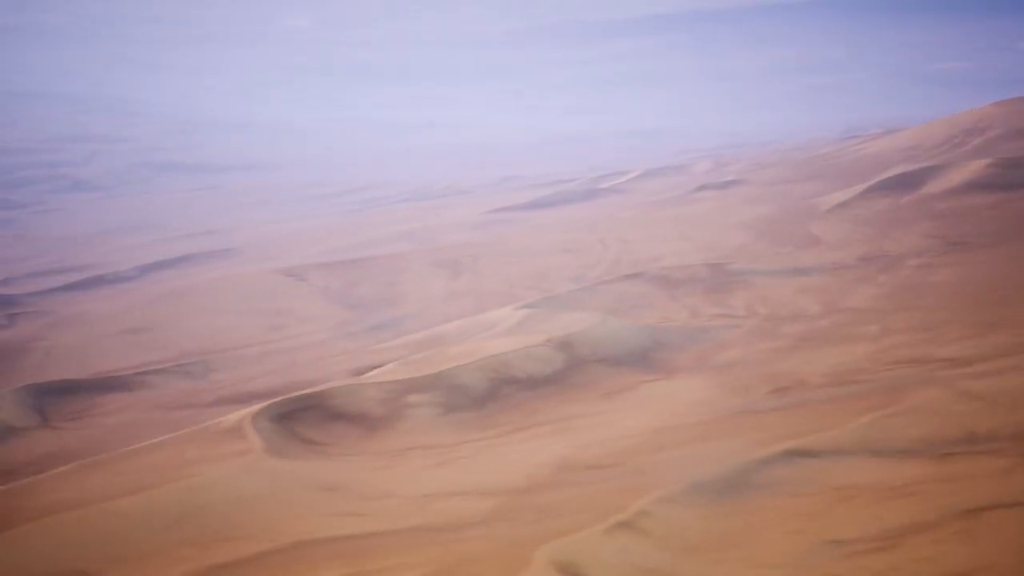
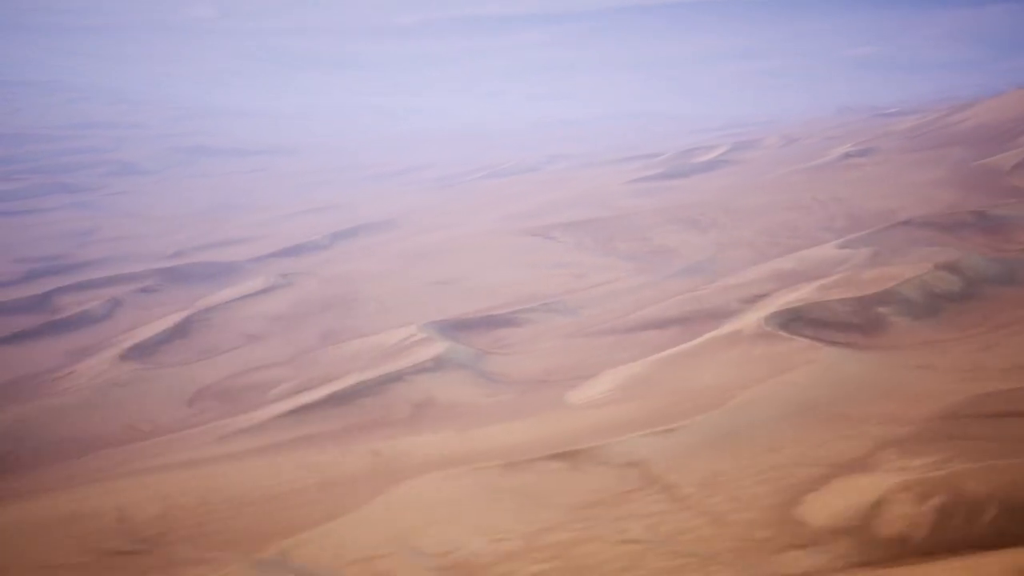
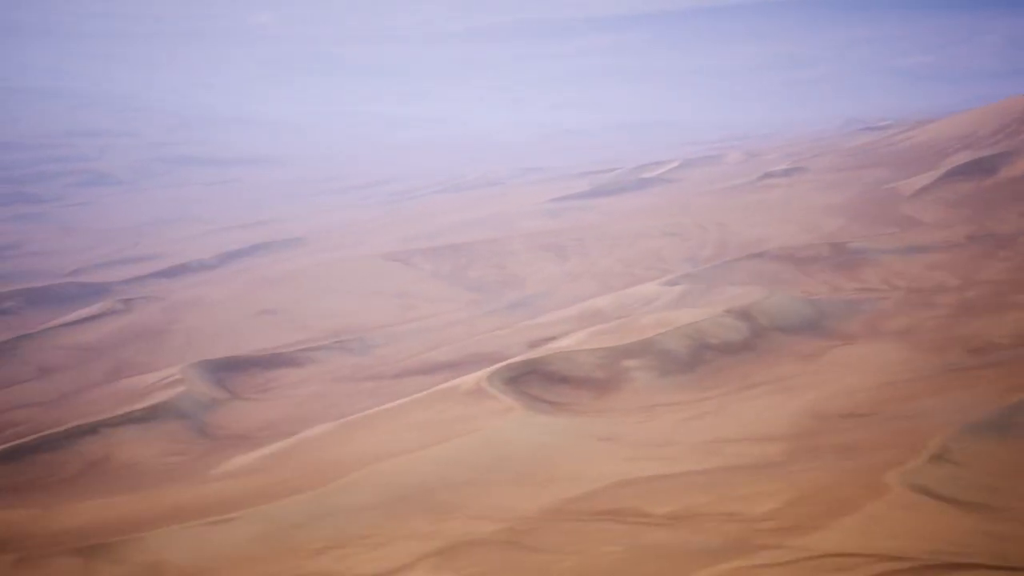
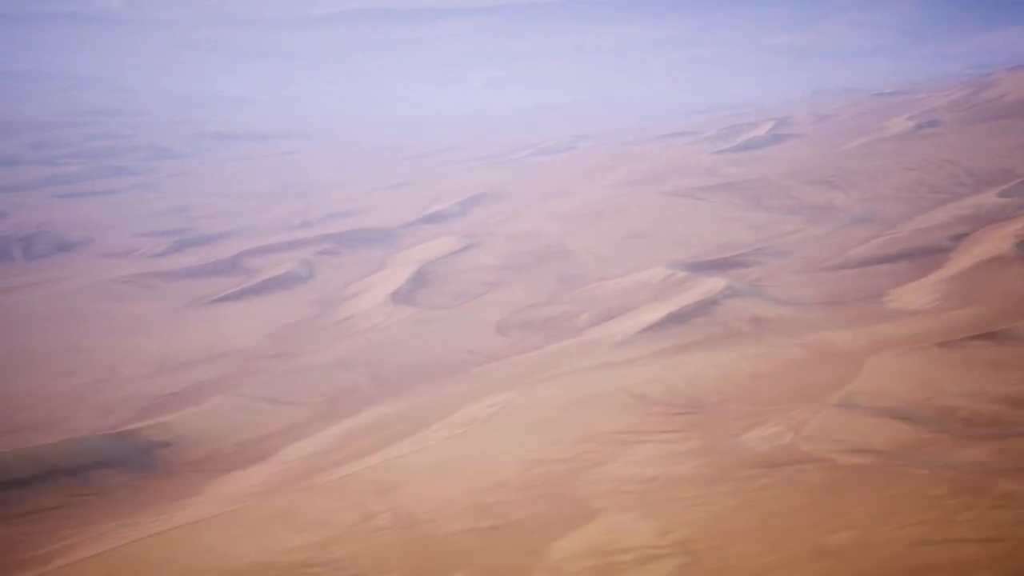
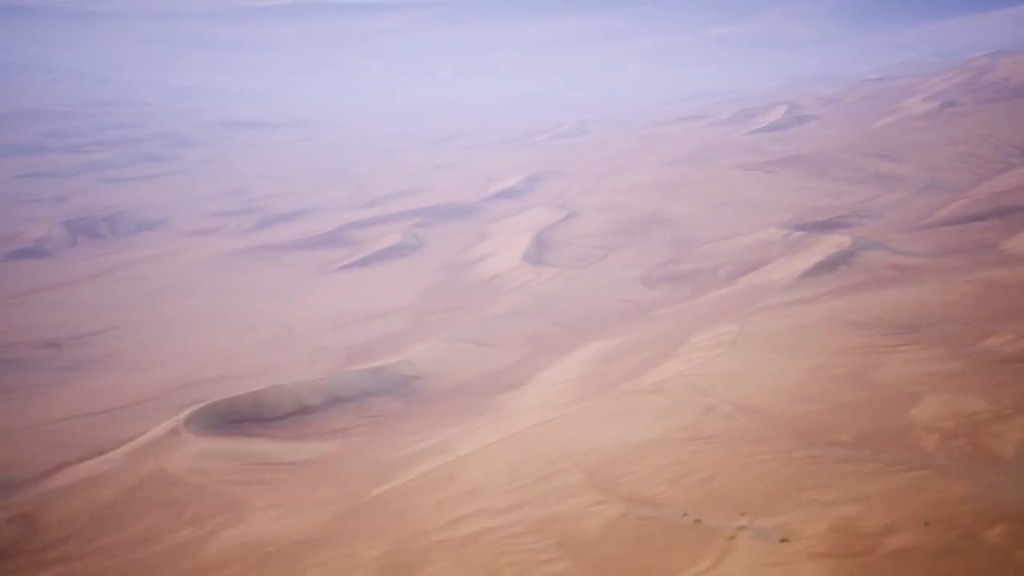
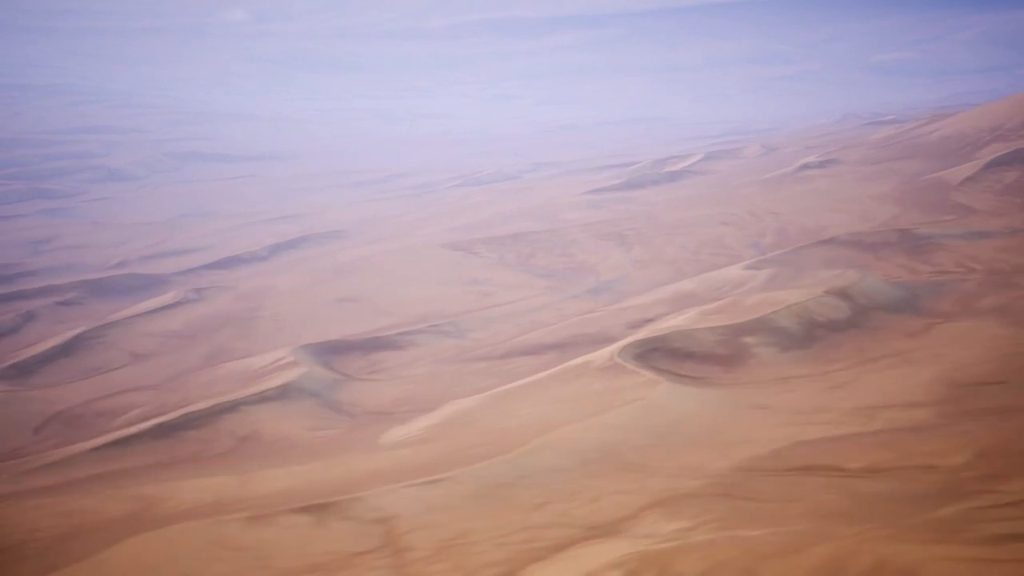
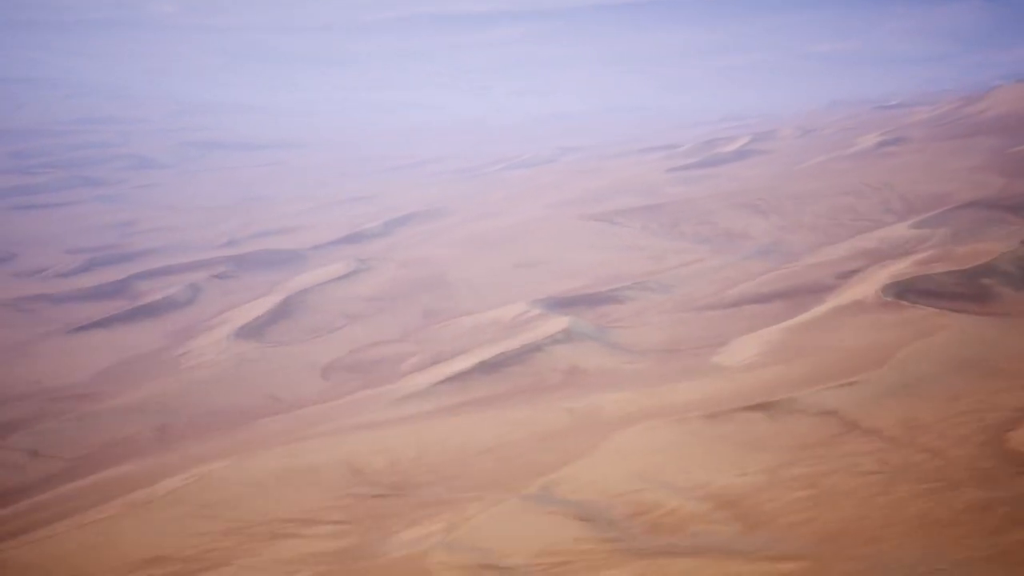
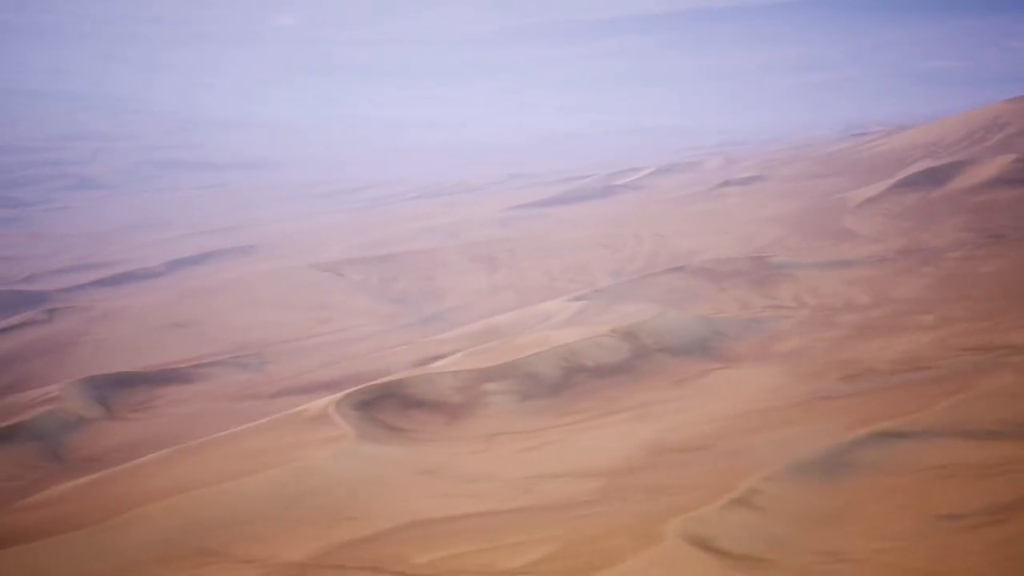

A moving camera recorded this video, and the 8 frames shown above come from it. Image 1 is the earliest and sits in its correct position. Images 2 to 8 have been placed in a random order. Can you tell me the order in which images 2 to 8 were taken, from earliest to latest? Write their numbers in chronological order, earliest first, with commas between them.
8, 3, 6, 2, 7, 4, 5
